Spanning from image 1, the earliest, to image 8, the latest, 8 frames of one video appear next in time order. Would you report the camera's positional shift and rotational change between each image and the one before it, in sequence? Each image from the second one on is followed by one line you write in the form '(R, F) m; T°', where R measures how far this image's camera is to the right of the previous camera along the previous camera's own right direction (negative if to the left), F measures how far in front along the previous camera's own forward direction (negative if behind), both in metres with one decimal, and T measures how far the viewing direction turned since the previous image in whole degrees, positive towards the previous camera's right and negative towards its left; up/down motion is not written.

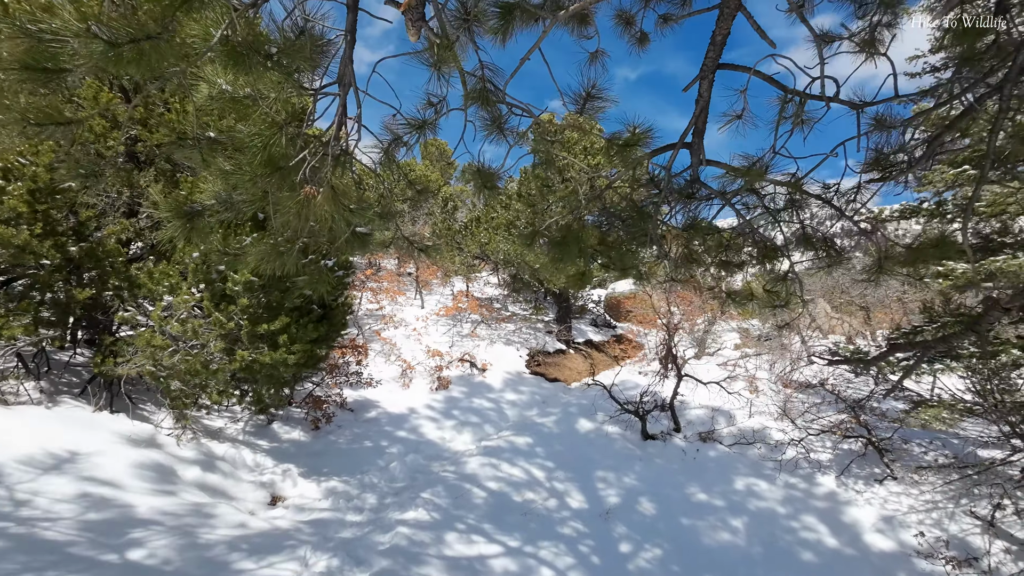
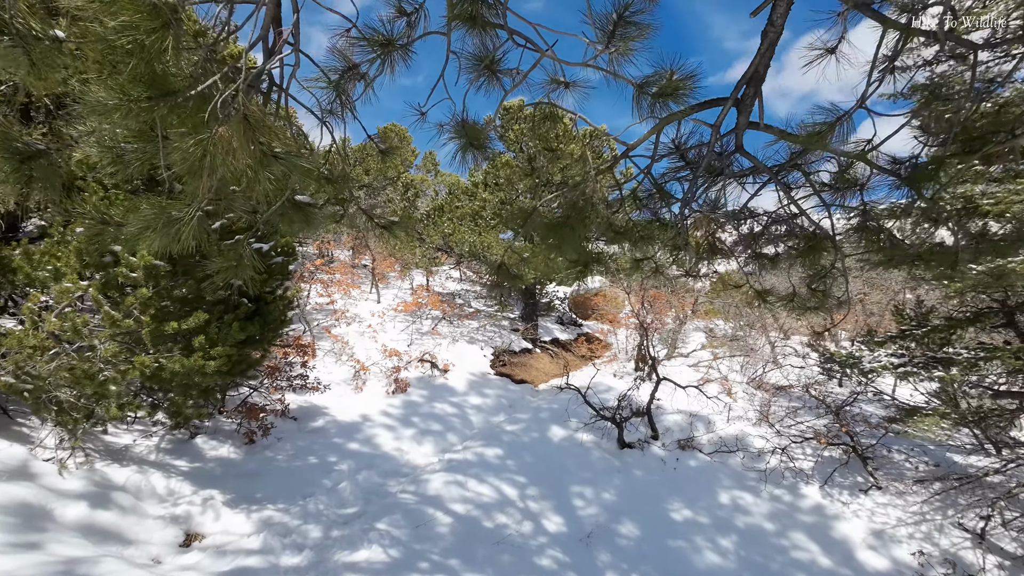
(-0.2, +0.7) m; +5°
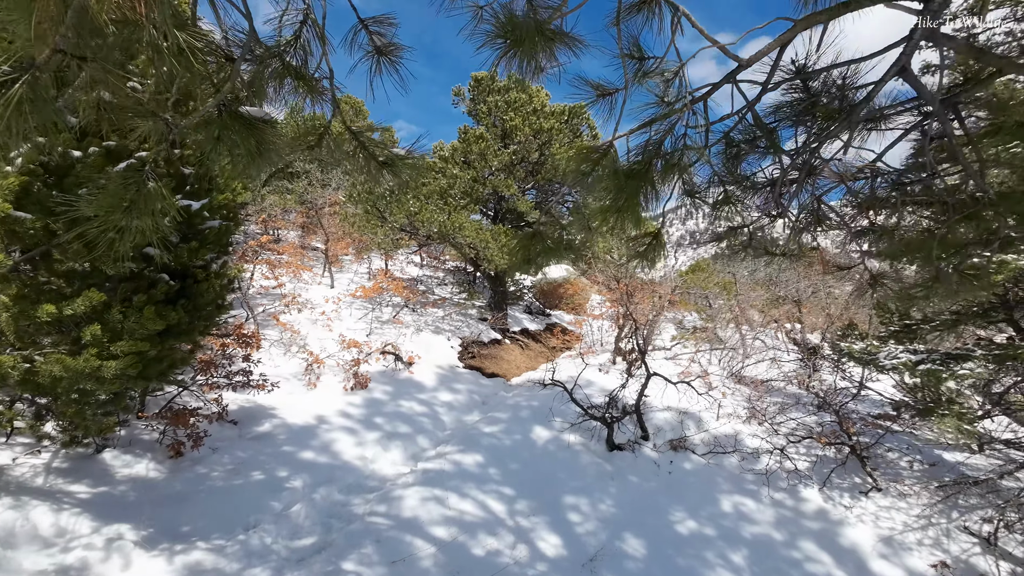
(-0.4, +0.8) m; +6°
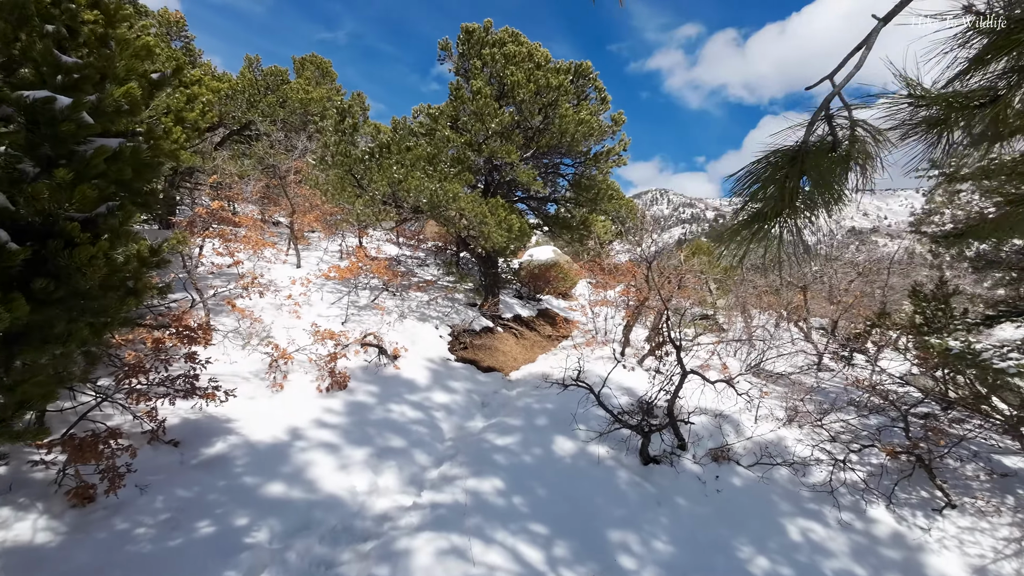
(-0.6, +1.2) m; +4°
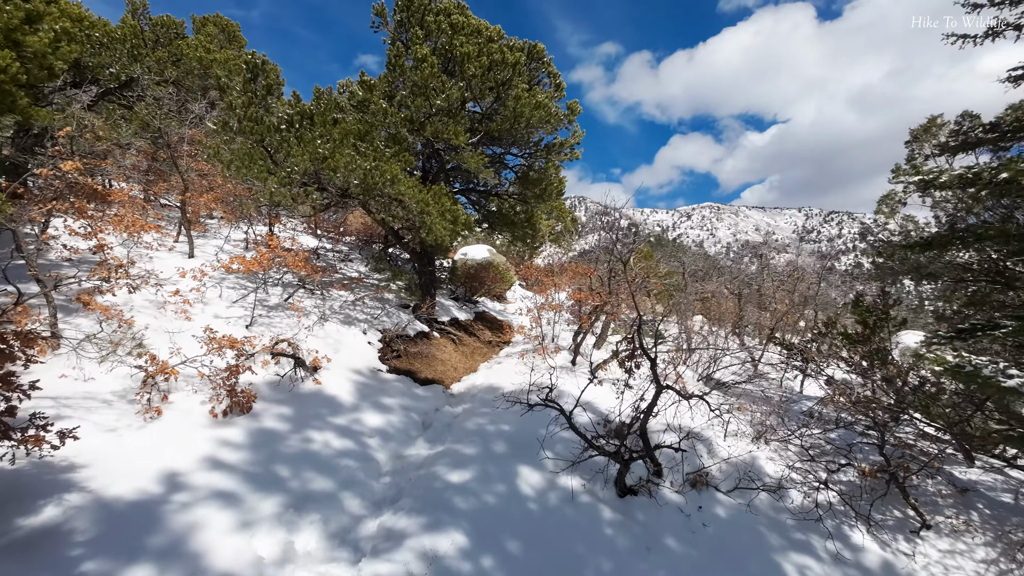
(-0.4, +1.0) m; +9°
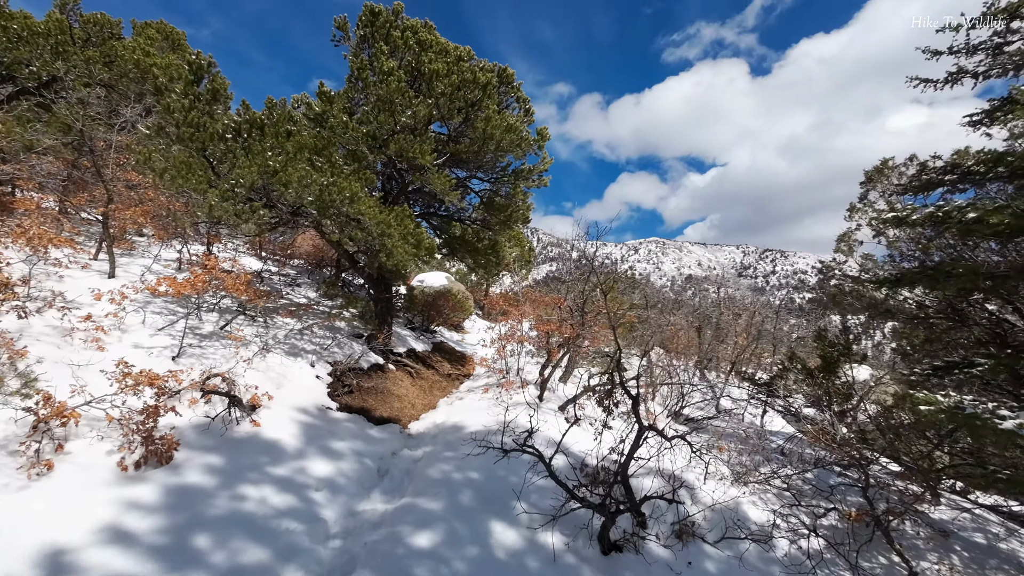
(-0.2, +0.5) m; +6°
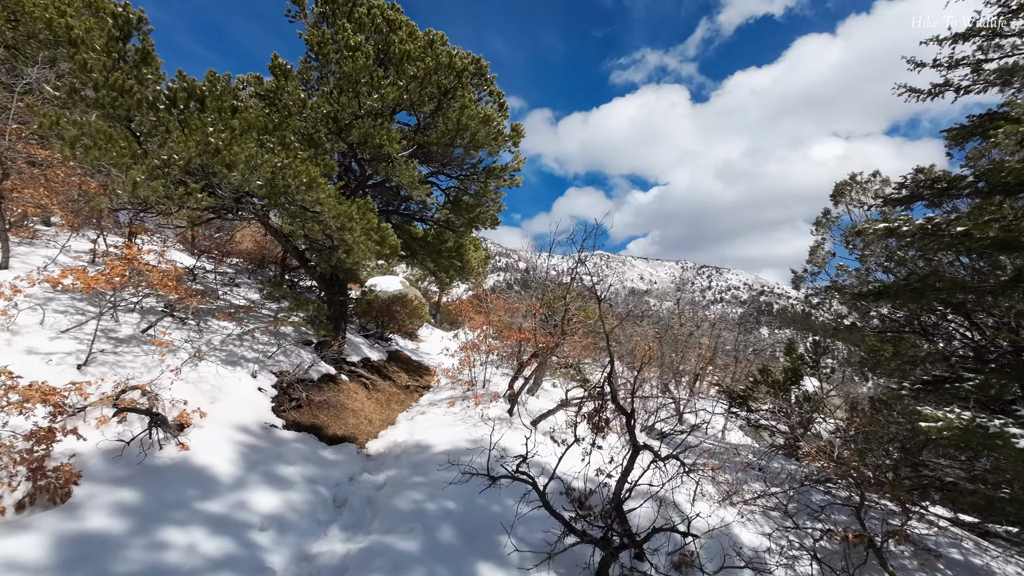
(-0.3, +0.6) m; +6°
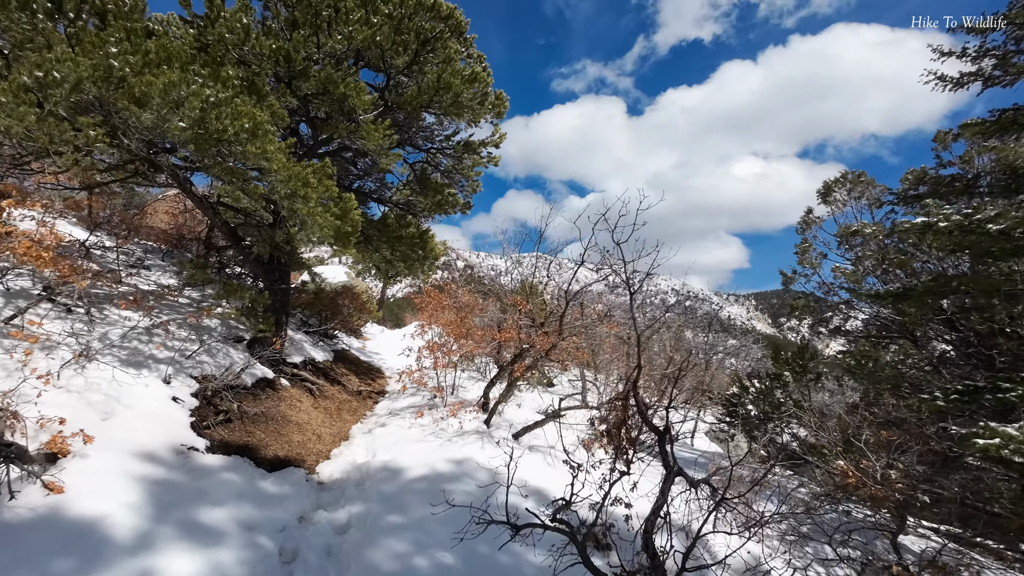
(-0.6, +1.0) m; +7°
